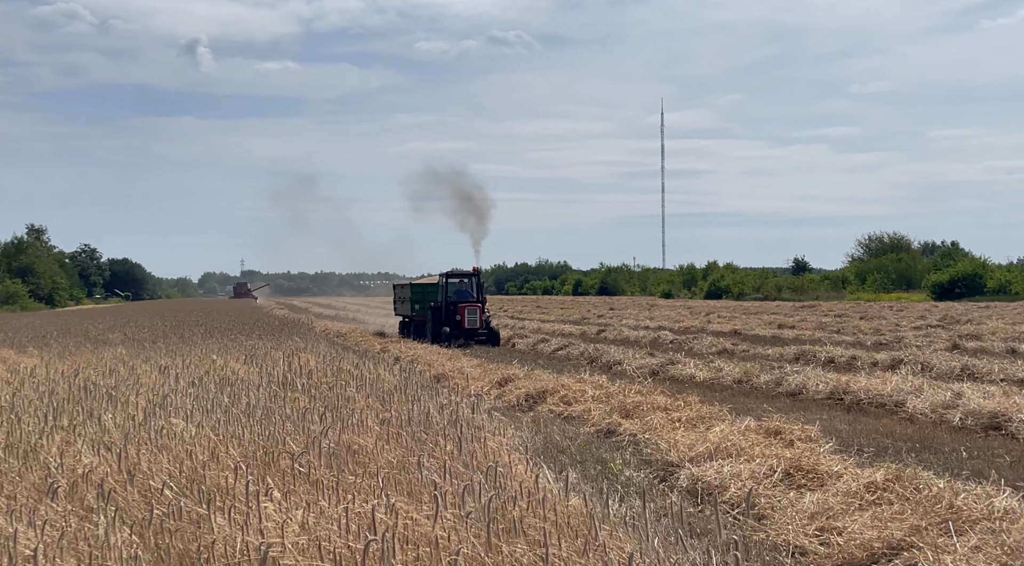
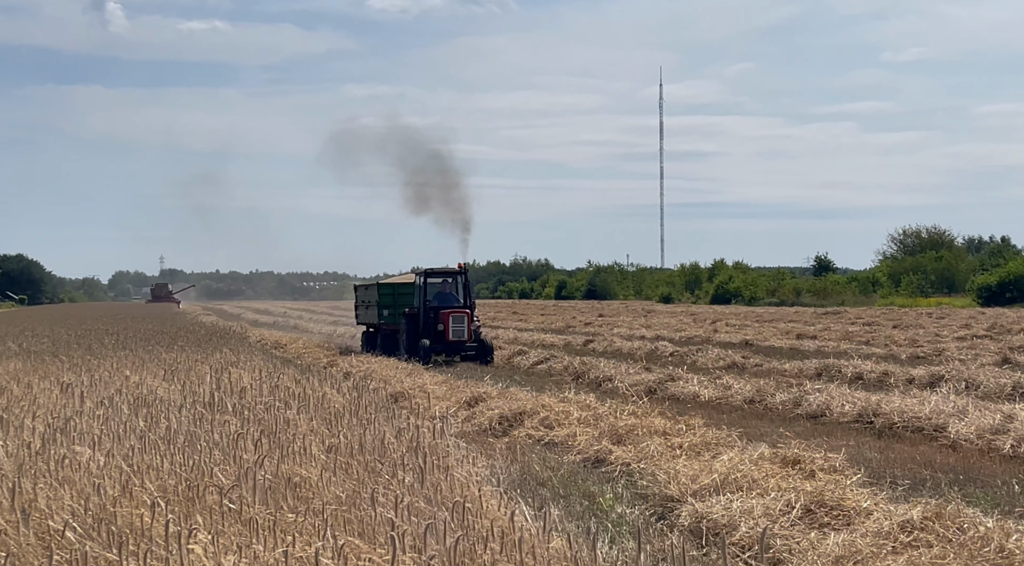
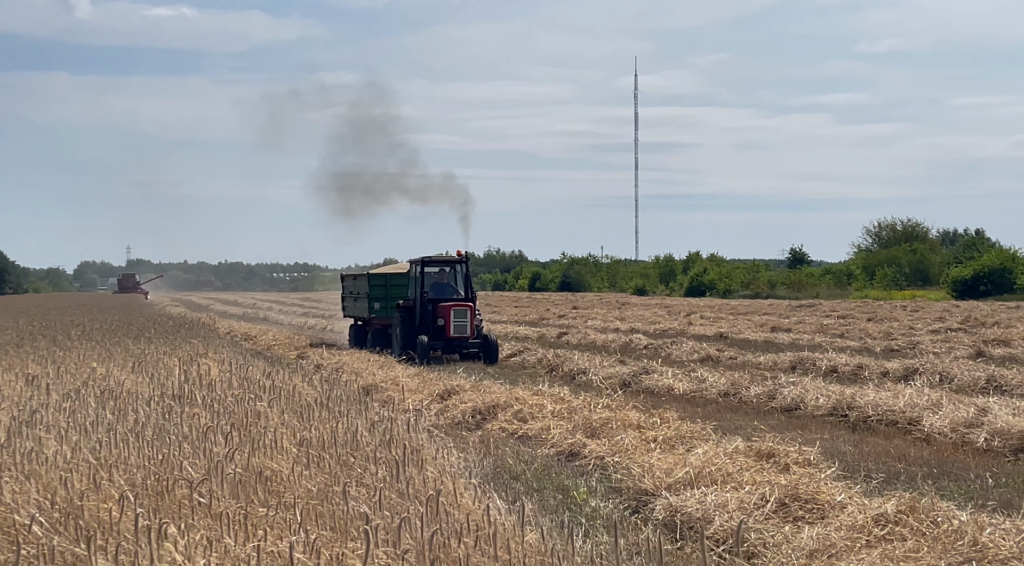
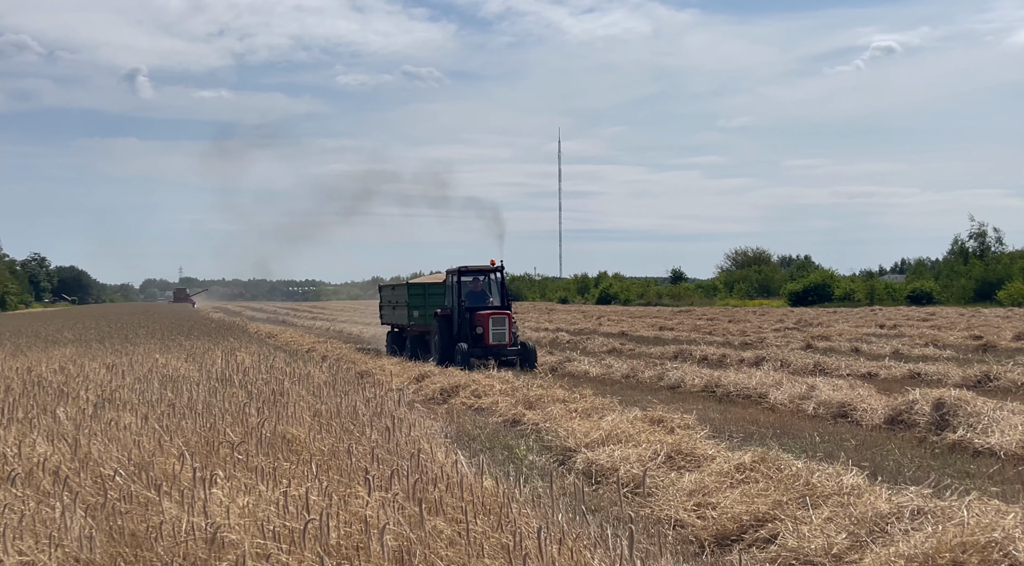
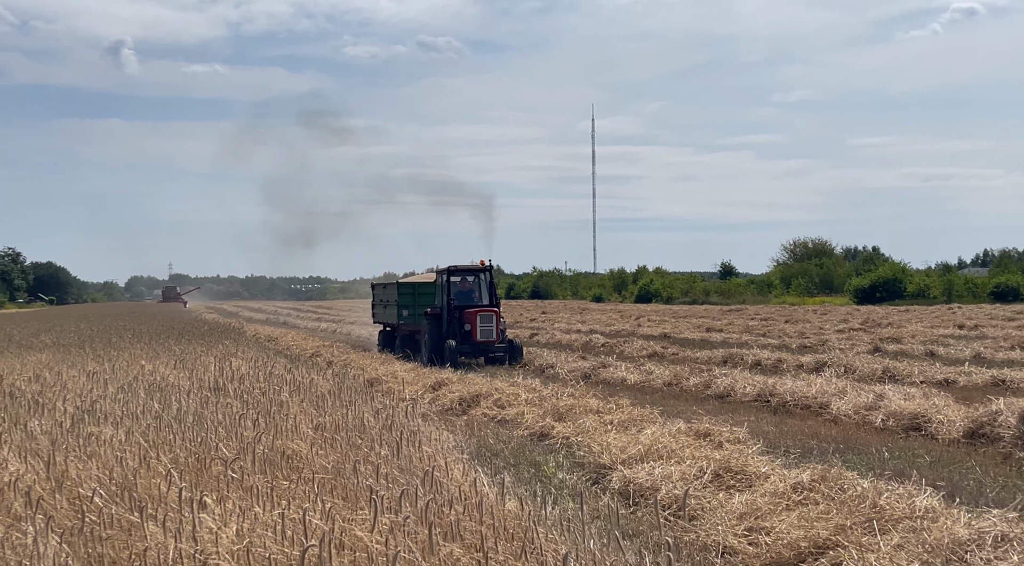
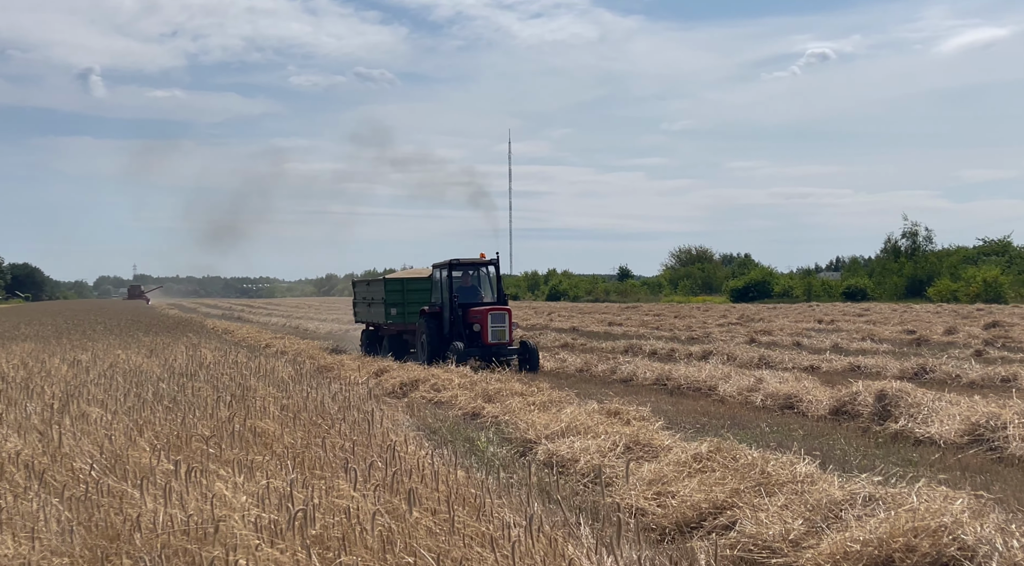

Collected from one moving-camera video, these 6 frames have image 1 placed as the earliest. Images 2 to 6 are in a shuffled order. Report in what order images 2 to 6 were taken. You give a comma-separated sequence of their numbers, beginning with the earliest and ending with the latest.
2, 3, 5, 4, 6
